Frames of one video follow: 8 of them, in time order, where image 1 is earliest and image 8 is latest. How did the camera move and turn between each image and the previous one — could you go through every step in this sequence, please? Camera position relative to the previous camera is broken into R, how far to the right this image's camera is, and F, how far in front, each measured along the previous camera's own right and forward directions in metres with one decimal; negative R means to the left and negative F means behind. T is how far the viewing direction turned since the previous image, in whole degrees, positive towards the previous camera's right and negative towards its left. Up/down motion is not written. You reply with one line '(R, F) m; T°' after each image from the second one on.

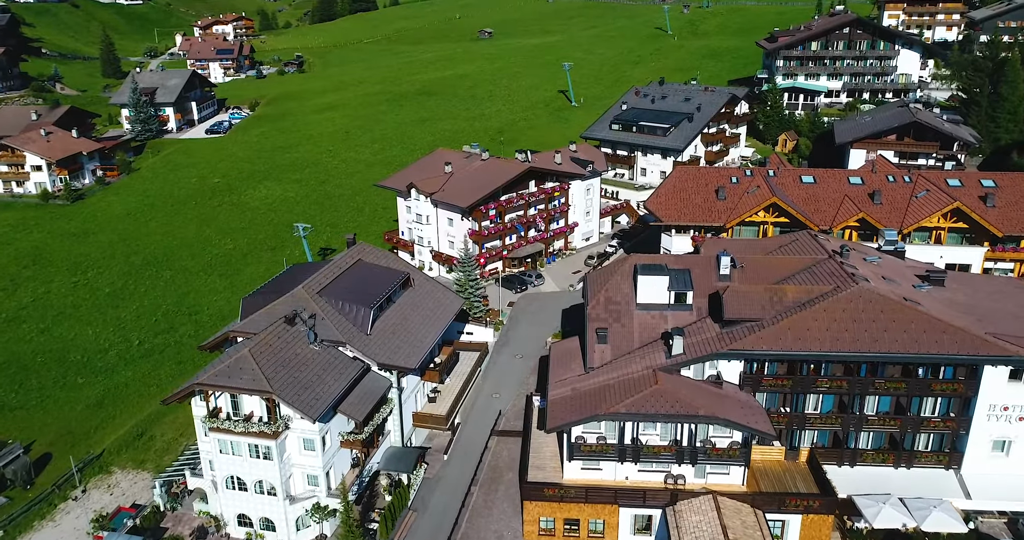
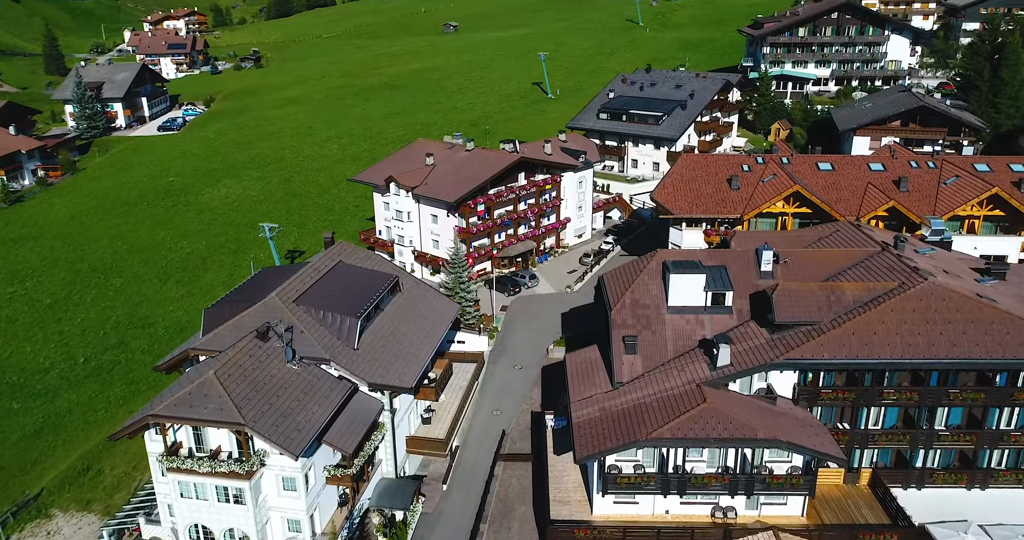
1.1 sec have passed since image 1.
(-2.6, +6.6) m; +3°
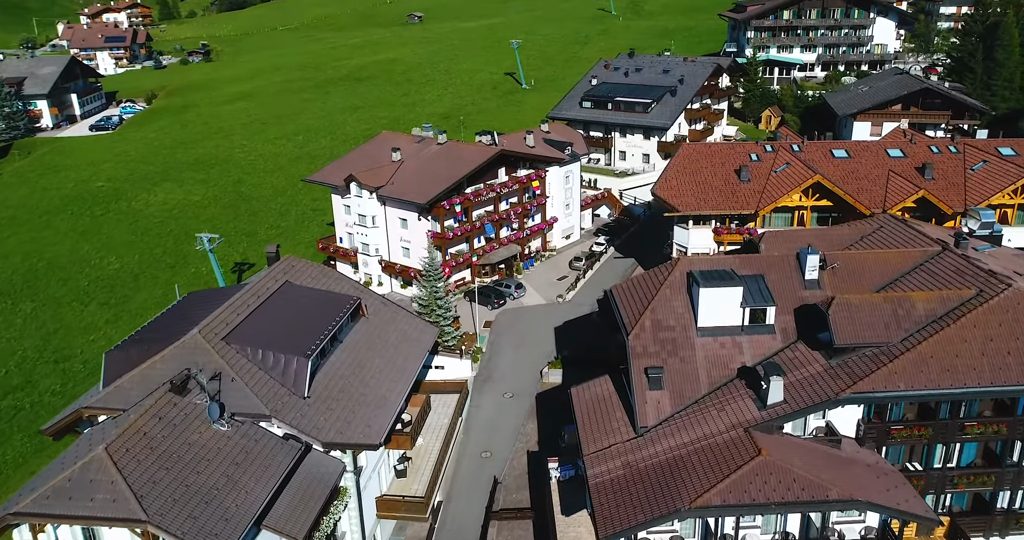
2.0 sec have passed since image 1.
(-1.0, +7.8) m; +3°
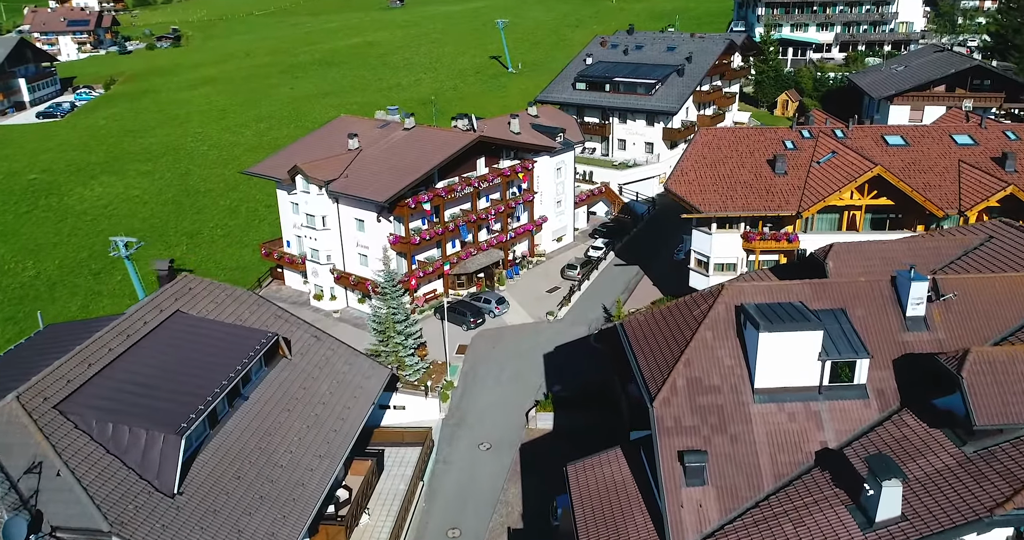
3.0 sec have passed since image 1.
(+0.7, +10.2) m; +1°
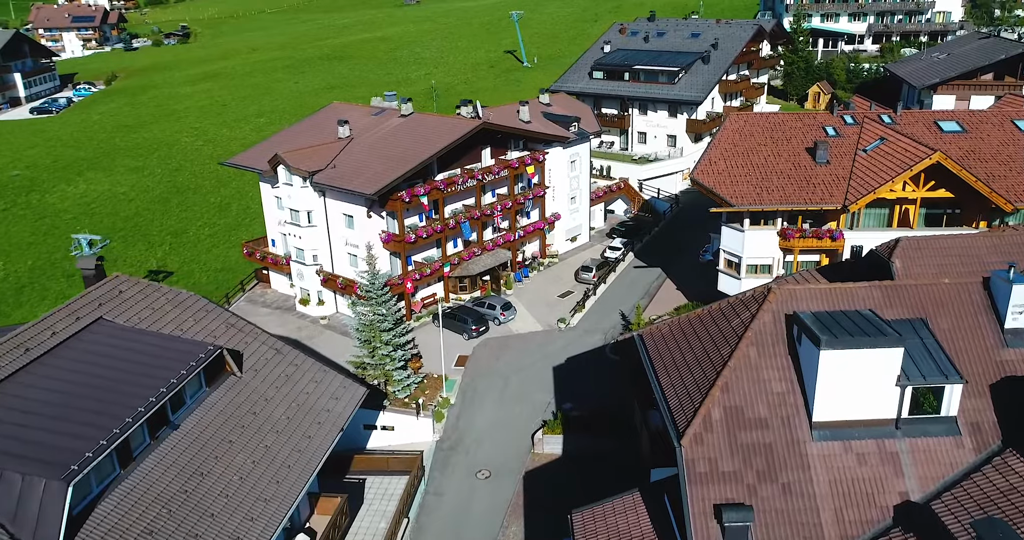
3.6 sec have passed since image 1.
(+0.8, +4.7) m; -2°
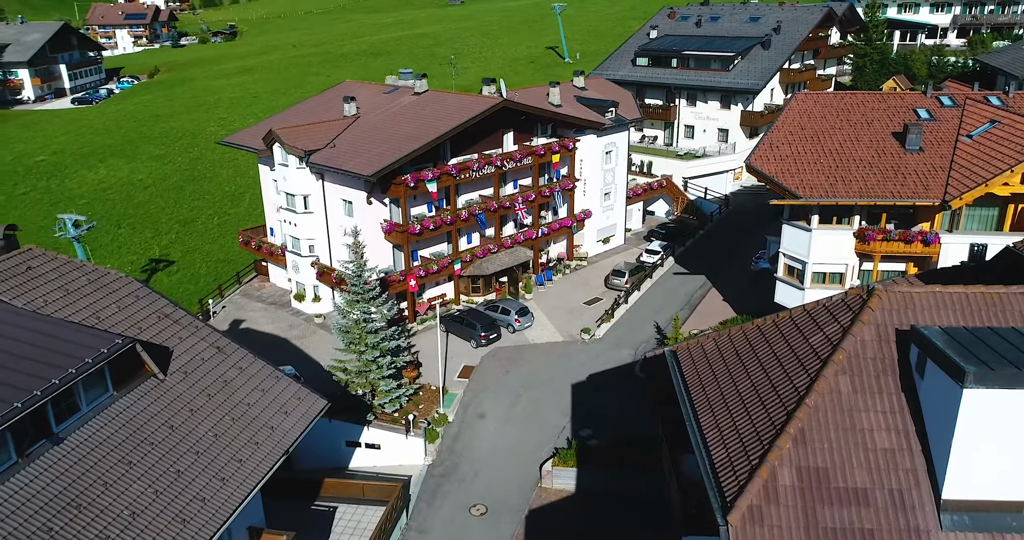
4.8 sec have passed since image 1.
(+1.2, +5.4) m; -4°
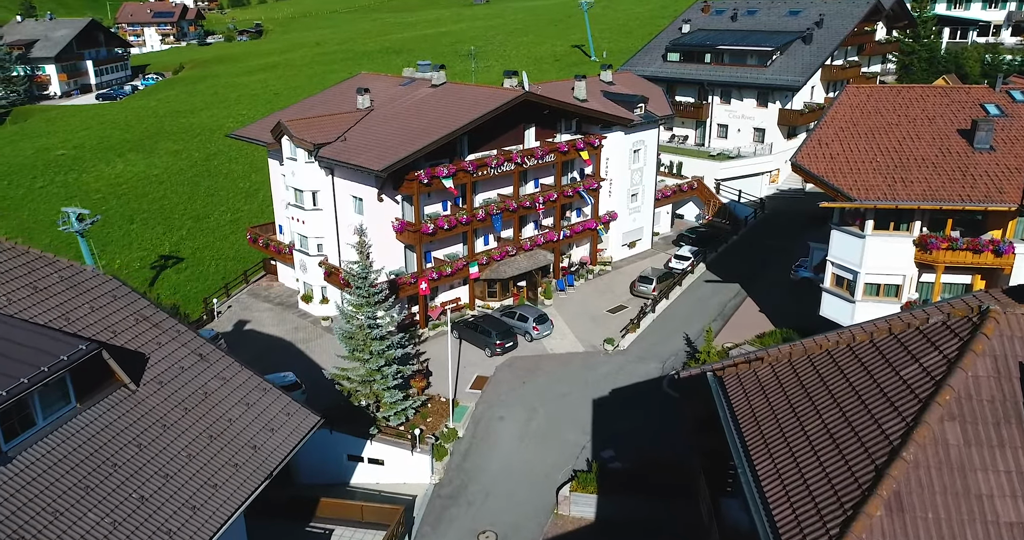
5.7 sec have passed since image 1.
(+0.2, +2.3) m; -2°
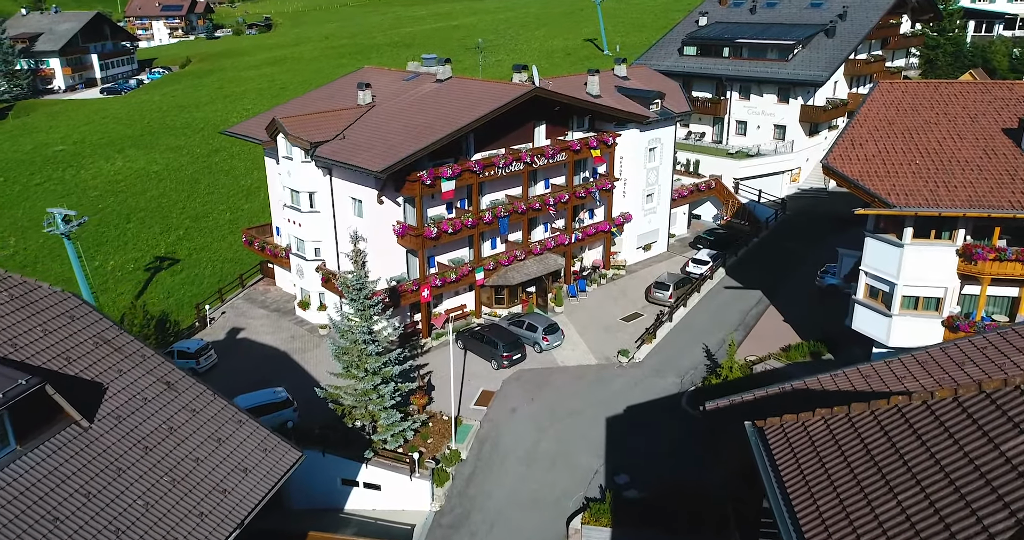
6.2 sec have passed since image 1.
(+0.1, +2.0) m; -1°
